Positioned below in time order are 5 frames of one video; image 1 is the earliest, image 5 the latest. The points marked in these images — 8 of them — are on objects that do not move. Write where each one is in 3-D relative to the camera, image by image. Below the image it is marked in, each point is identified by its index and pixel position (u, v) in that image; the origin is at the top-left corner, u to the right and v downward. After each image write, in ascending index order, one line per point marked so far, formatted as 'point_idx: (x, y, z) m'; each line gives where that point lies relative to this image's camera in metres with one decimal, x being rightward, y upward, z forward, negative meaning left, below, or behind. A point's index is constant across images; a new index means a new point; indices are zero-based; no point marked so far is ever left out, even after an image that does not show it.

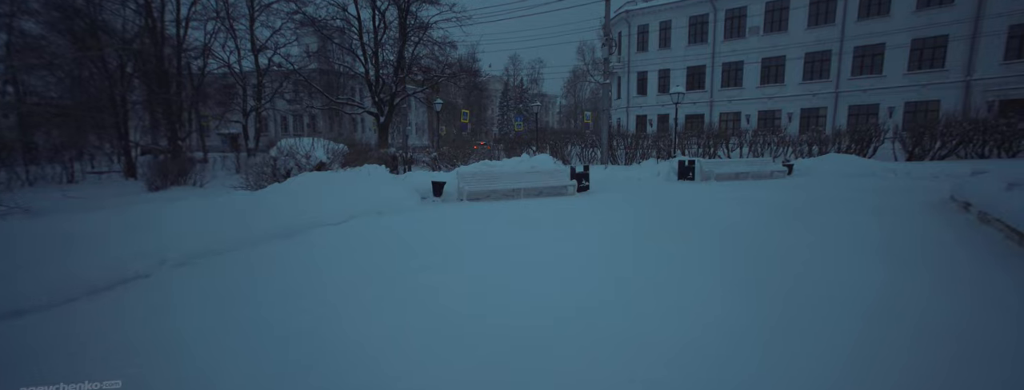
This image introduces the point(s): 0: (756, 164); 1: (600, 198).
0: (+6.3, +0.8, +12.3) m
1: (+1.9, 0.0, +10.6) m
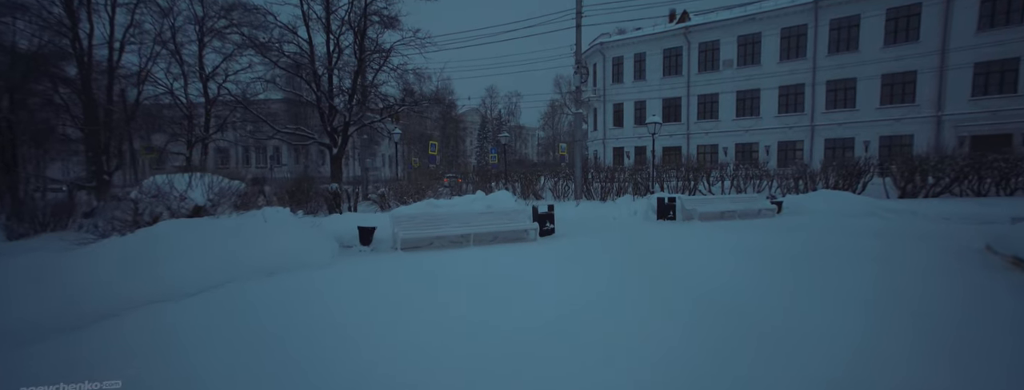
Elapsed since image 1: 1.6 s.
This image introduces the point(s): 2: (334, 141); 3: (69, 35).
0: (+5.4, -0.2, +11.2) m
1: (+1.1, -0.8, +9.3) m
2: (-5.9, +1.8, +15.9) m
3: (-13.6, +4.9, +14.9) m
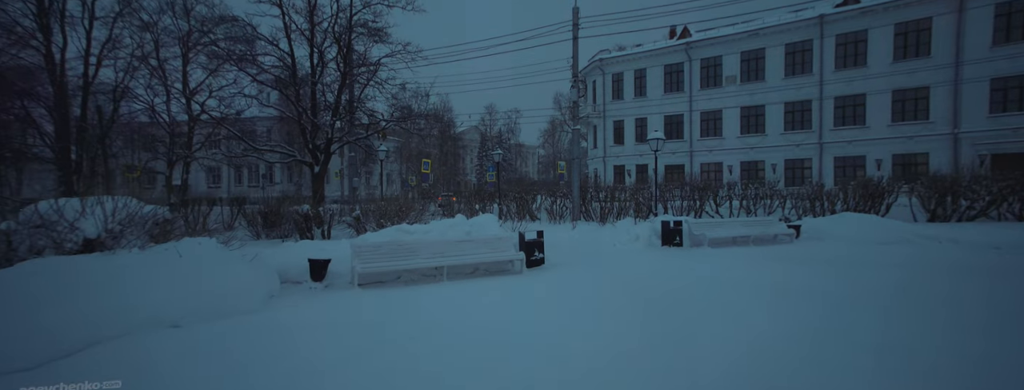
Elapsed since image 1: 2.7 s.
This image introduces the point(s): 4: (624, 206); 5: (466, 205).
0: (+5.2, -0.6, +10.2) m
1: (+0.9, -1.2, +8.3) m
2: (-6.1, +1.1, +15.0) m
3: (-13.8, +4.3, +14.1) m
4: (+3.3, -0.3, +14.2) m
5: (-1.6, -0.3, +16.5) m
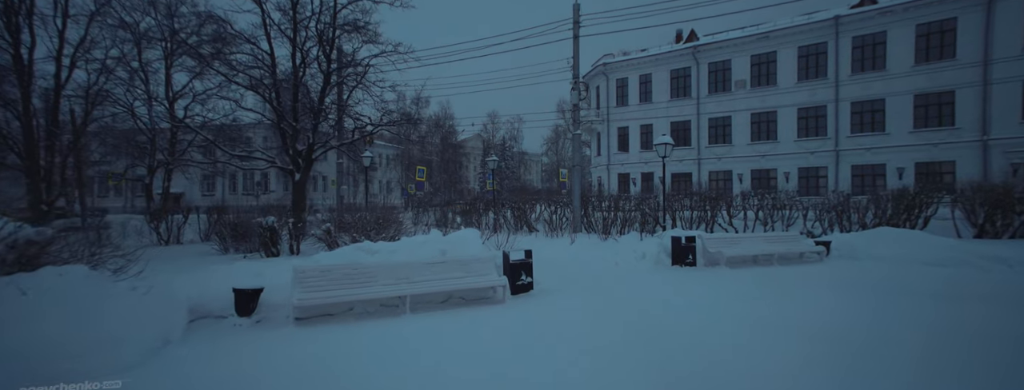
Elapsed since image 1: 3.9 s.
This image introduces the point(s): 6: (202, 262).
0: (+5.0, -0.9, +9.1) m
1: (+0.7, -1.4, +7.2) m
2: (-6.2, +0.9, +14.1) m
3: (-13.9, +4.0, +13.3) m
4: (+3.2, -0.6, +13.1) m
5: (-1.7, -0.6, +15.5) m
6: (-6.0, -1.3, +9.2) m
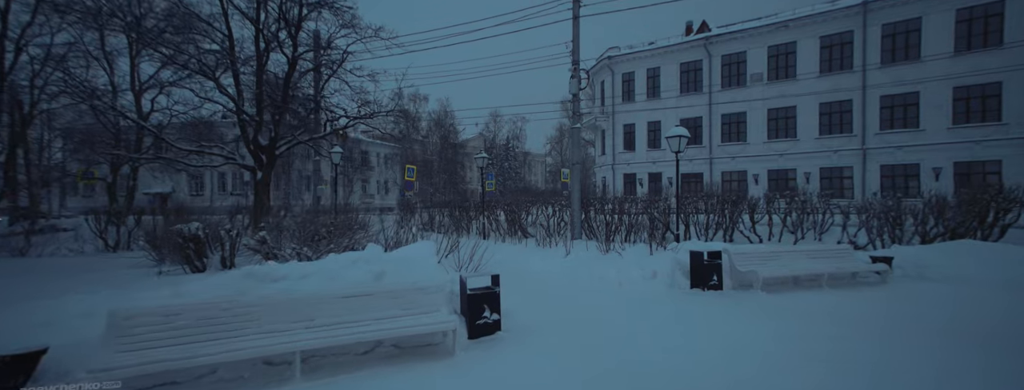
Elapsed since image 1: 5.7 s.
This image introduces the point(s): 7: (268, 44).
0: (+4.7, -0.9, +7.5) m
1: (+0.4, -1.4, +5.6) m
2: (-6.4, +0.8, +12.5) m
3: (-14.2, +4.1, +11.8) m
4: (+2.9, -0.6, +11.5) m
5: (-1.9, -0.7, +13.9) m
6: (-6.3, -1.3, +7.7) m
7: (-5.9, +3.6, +11.7) m
